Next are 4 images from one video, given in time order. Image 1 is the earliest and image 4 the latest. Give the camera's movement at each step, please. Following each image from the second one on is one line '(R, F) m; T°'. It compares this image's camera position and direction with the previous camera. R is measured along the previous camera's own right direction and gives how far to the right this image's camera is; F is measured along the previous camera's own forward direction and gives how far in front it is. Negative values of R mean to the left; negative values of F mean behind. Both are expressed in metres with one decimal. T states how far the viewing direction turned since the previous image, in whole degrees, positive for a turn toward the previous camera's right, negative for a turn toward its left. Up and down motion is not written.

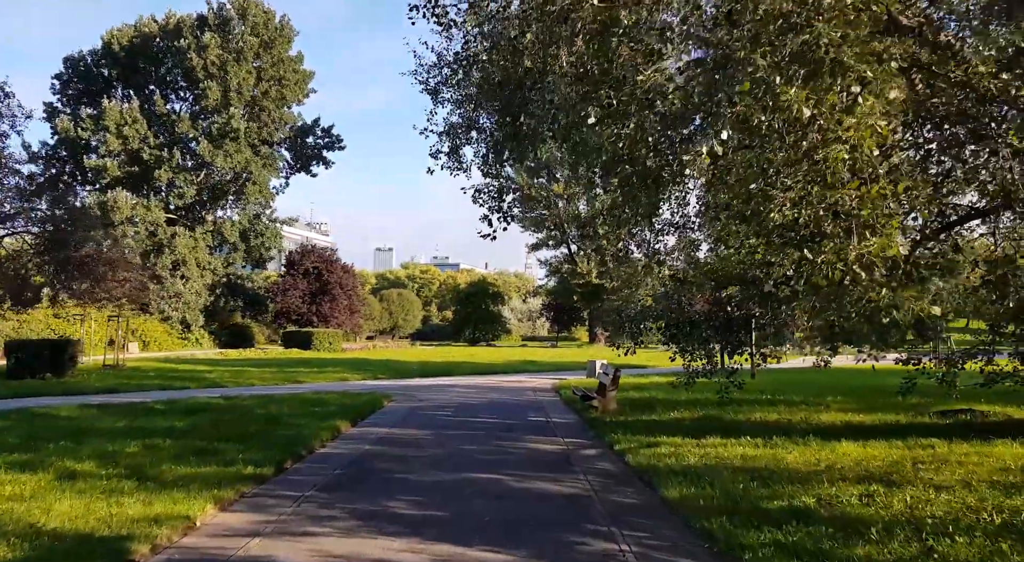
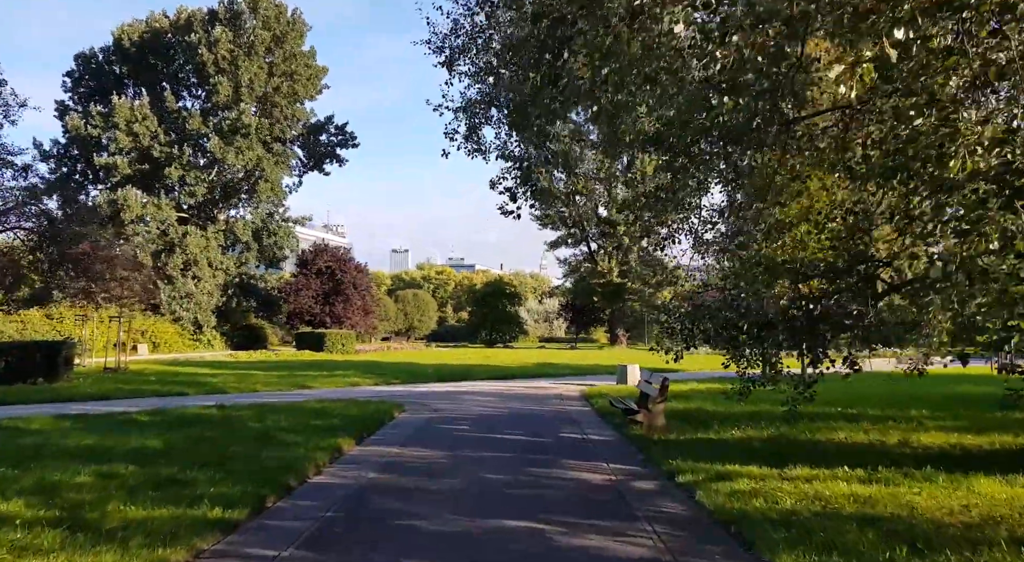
(-0.2, +2.0) m; -1°
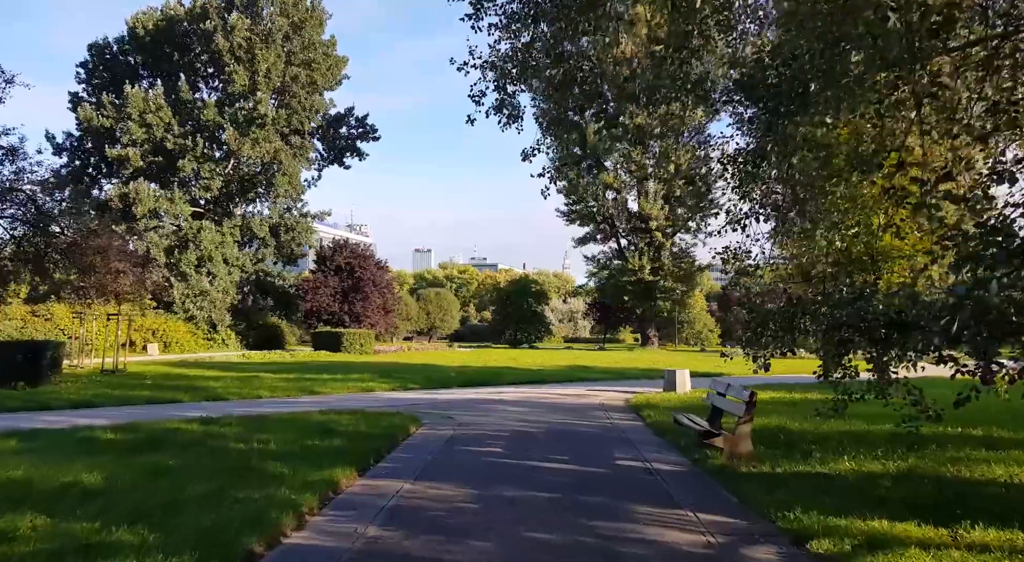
(-0.2, +2.7) m; -1°
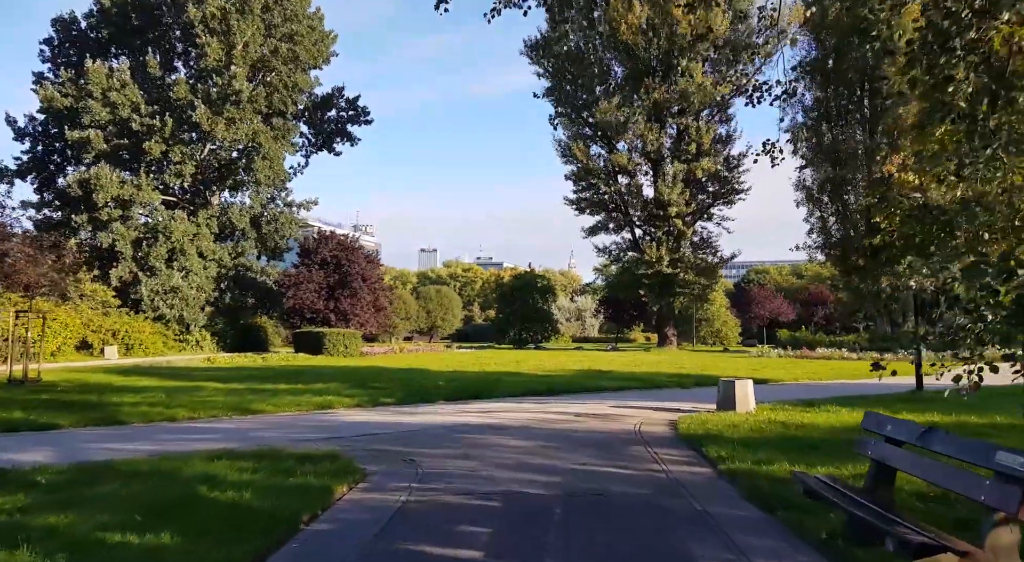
(+0.1, +5.5) m; 0°
